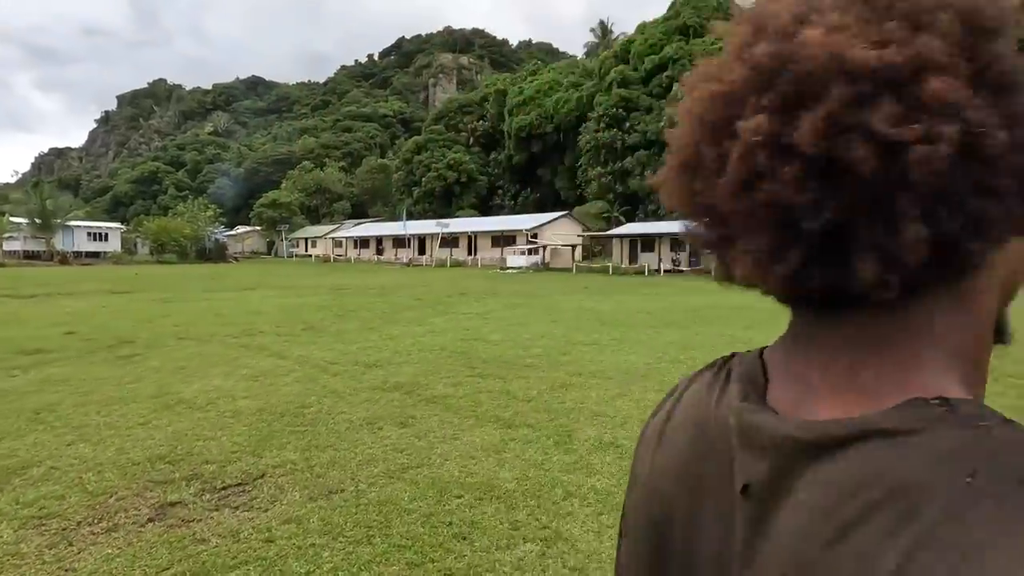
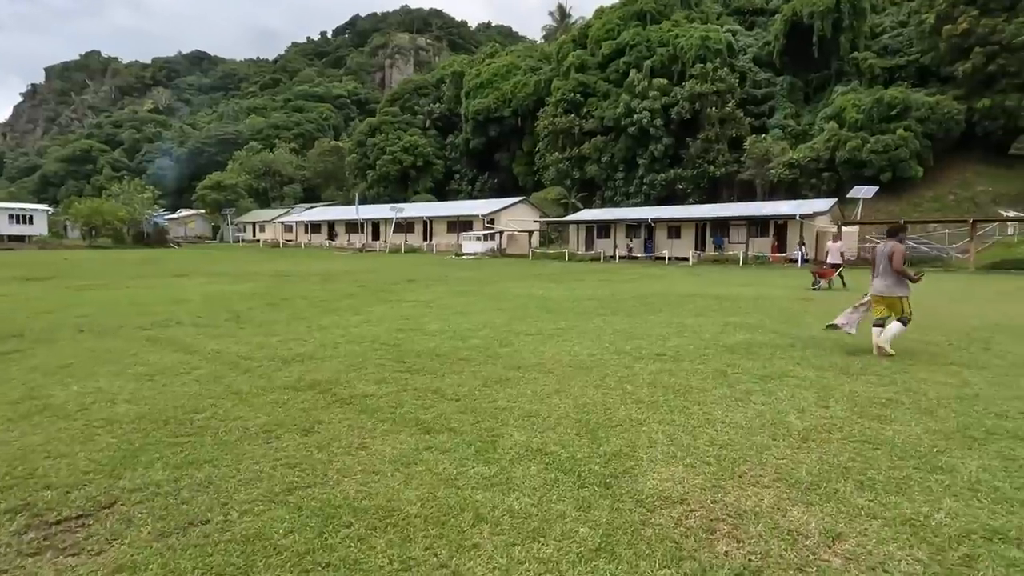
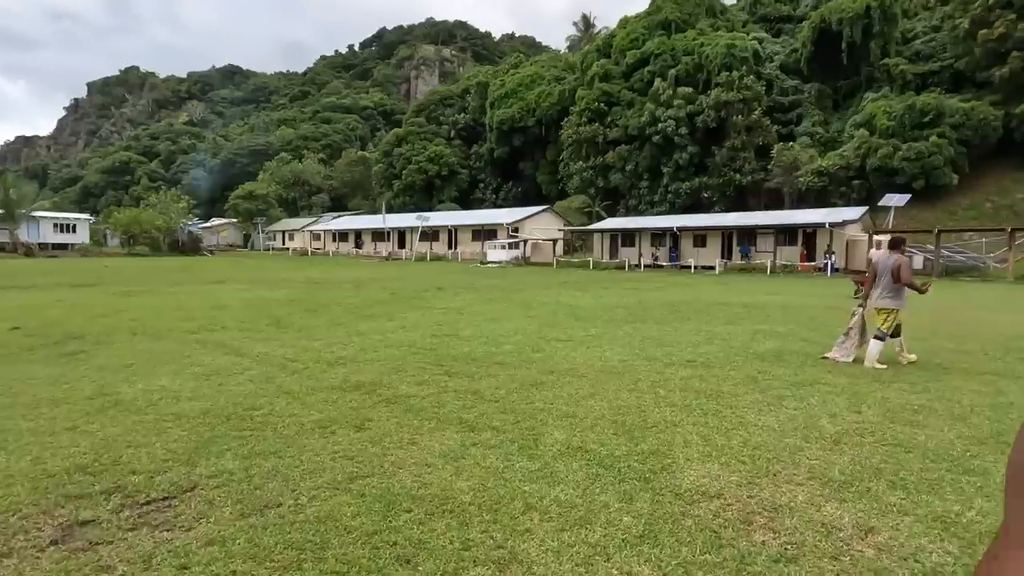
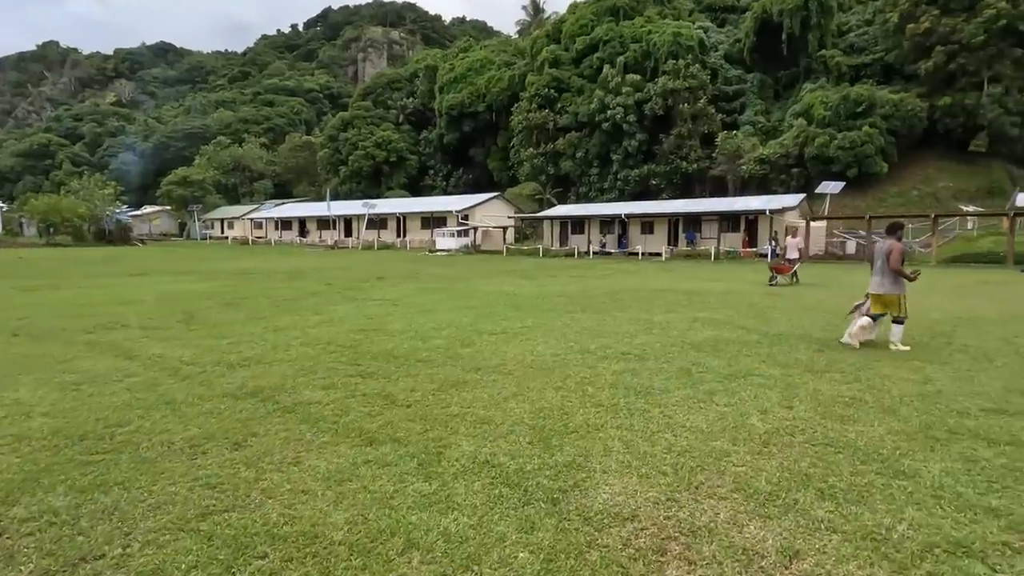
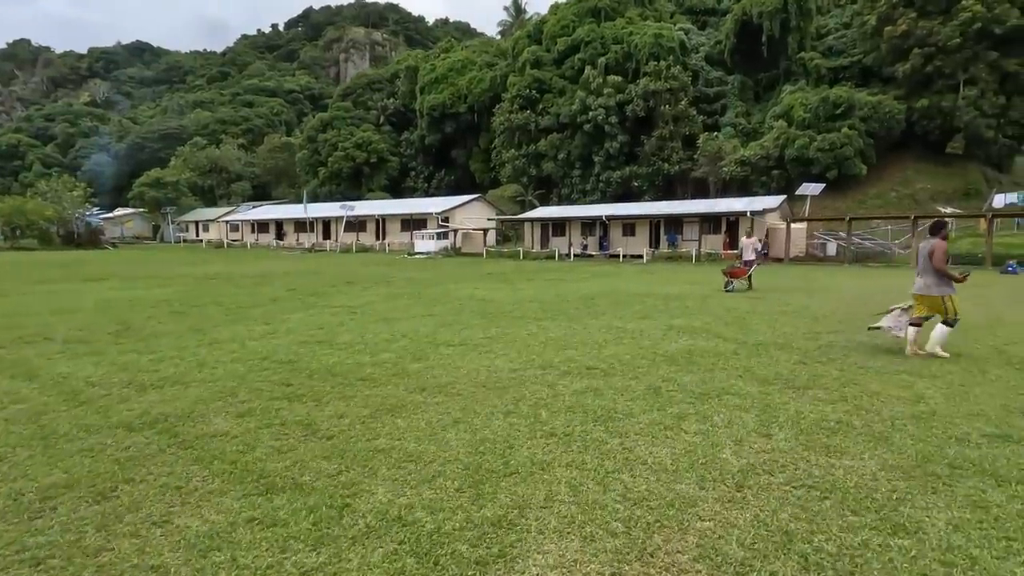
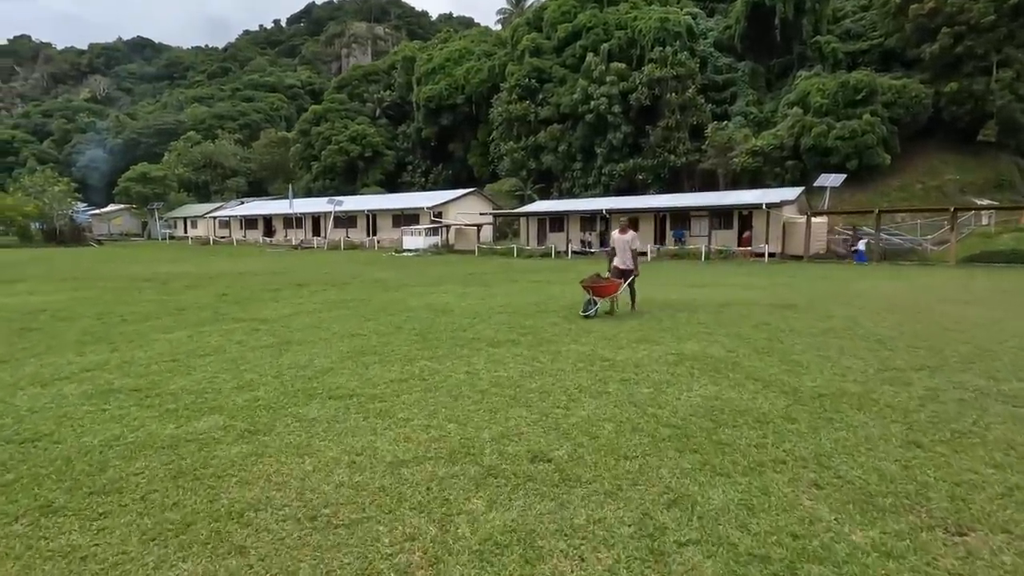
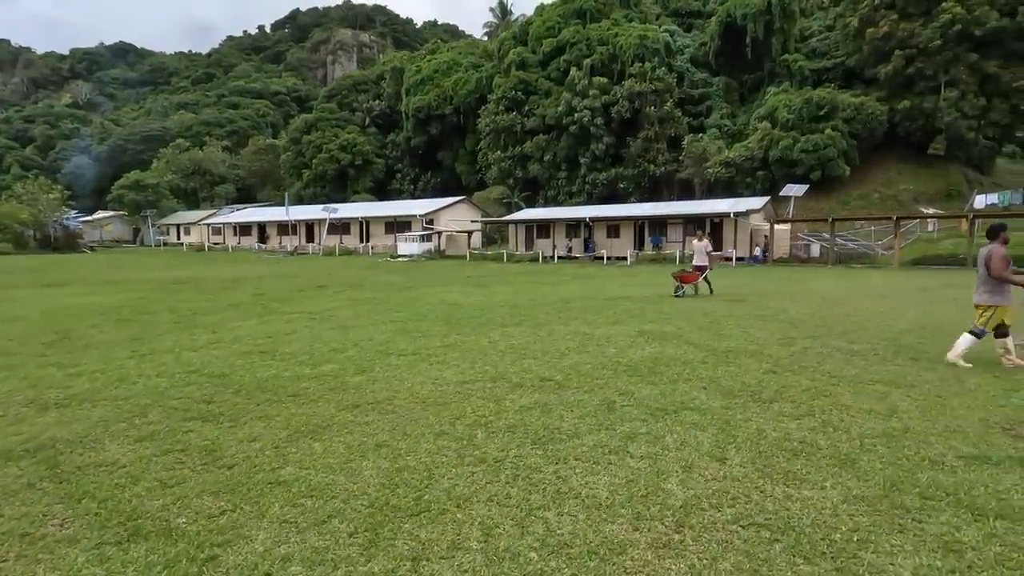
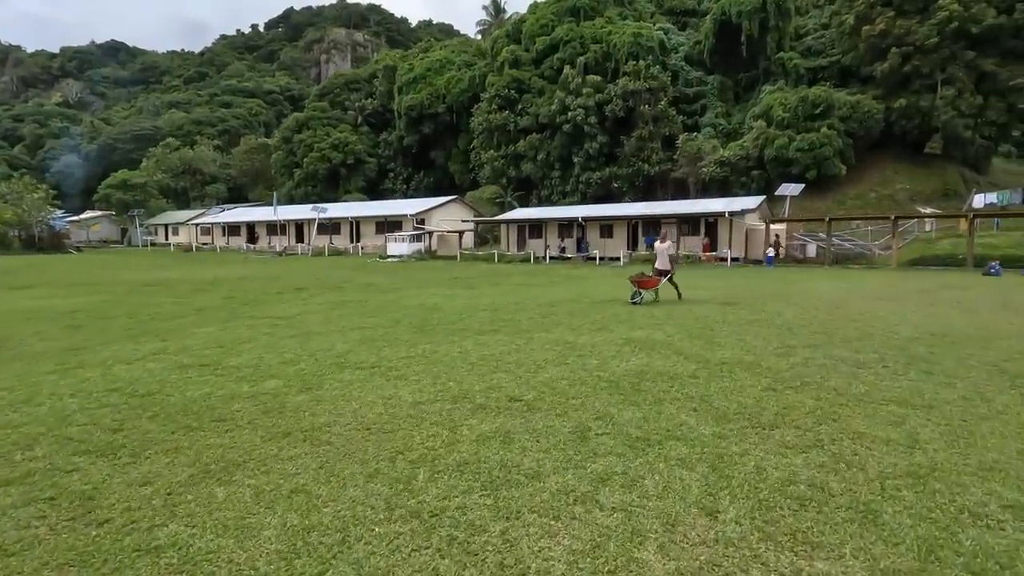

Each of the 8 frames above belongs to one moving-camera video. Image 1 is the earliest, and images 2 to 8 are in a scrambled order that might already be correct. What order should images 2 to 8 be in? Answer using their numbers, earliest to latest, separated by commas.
3, 2, 4, 5, 7, 8, 6
